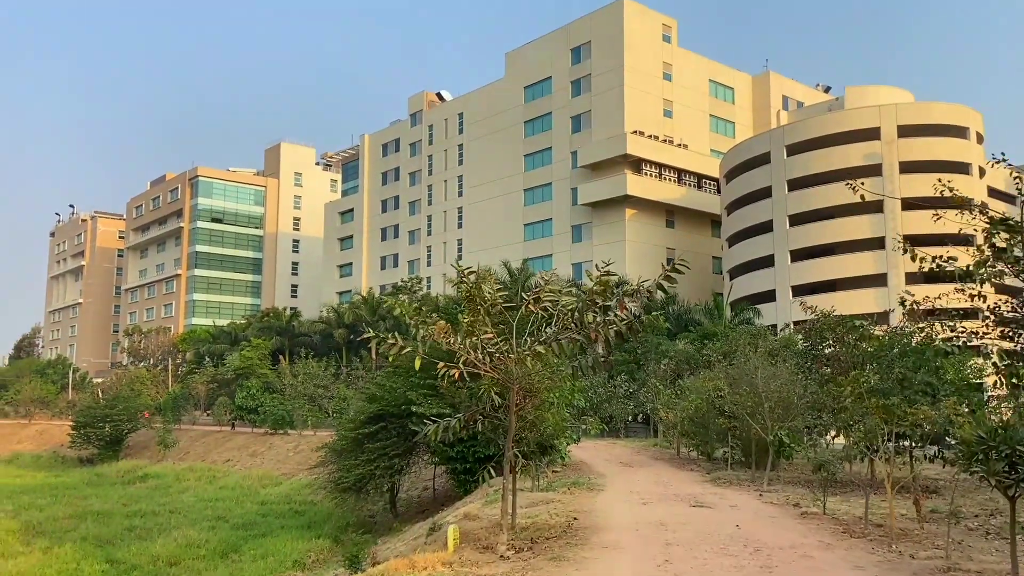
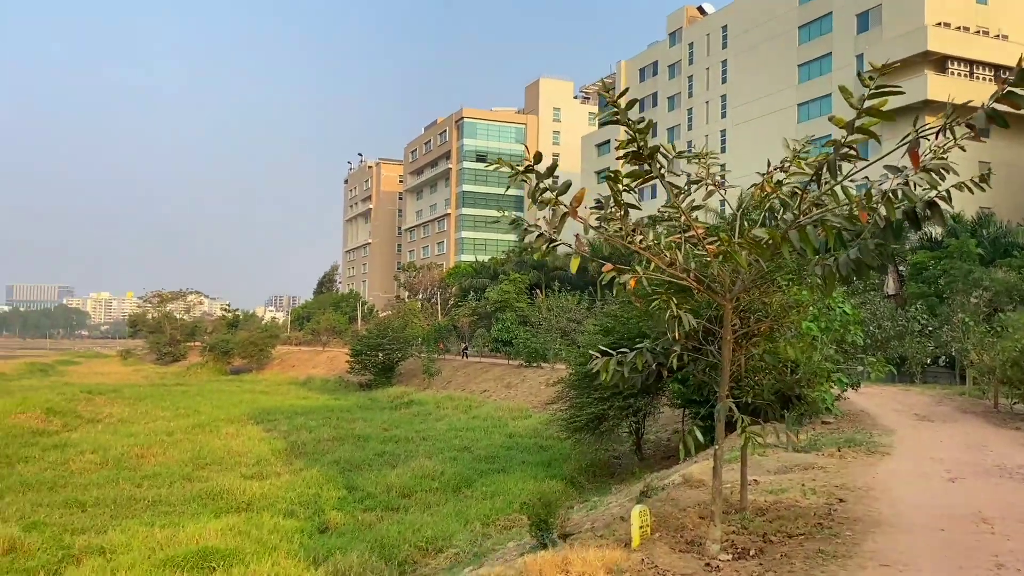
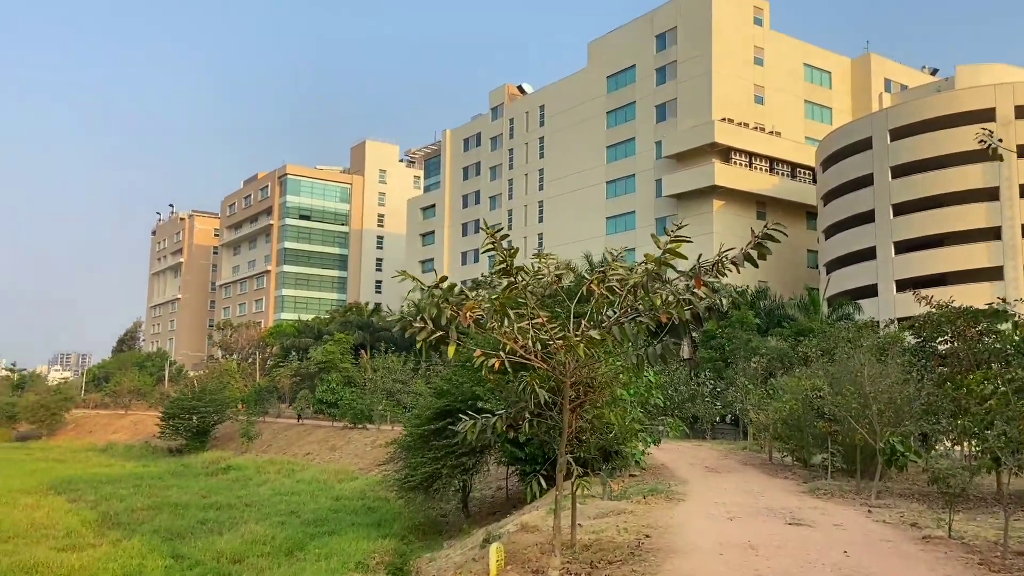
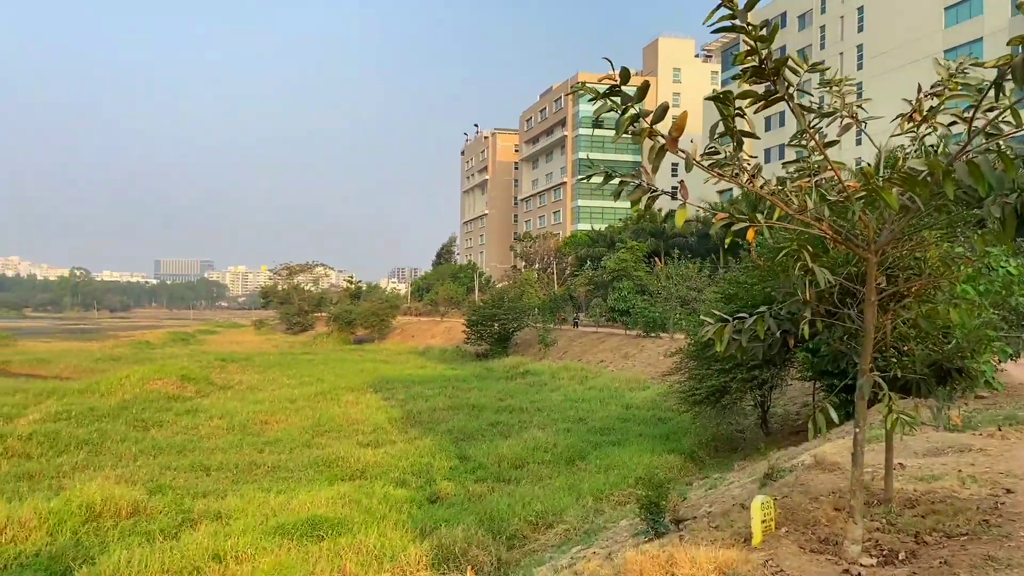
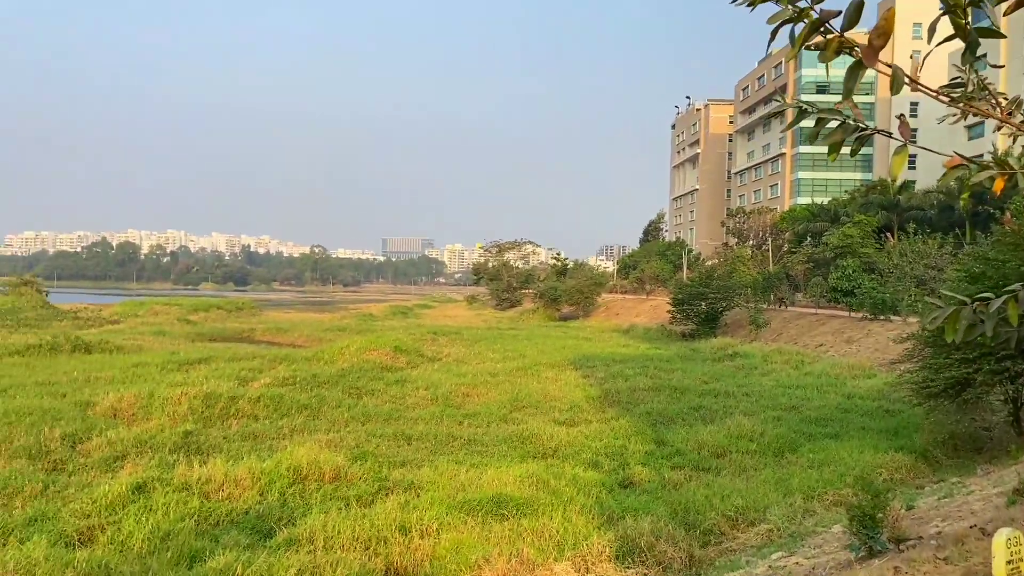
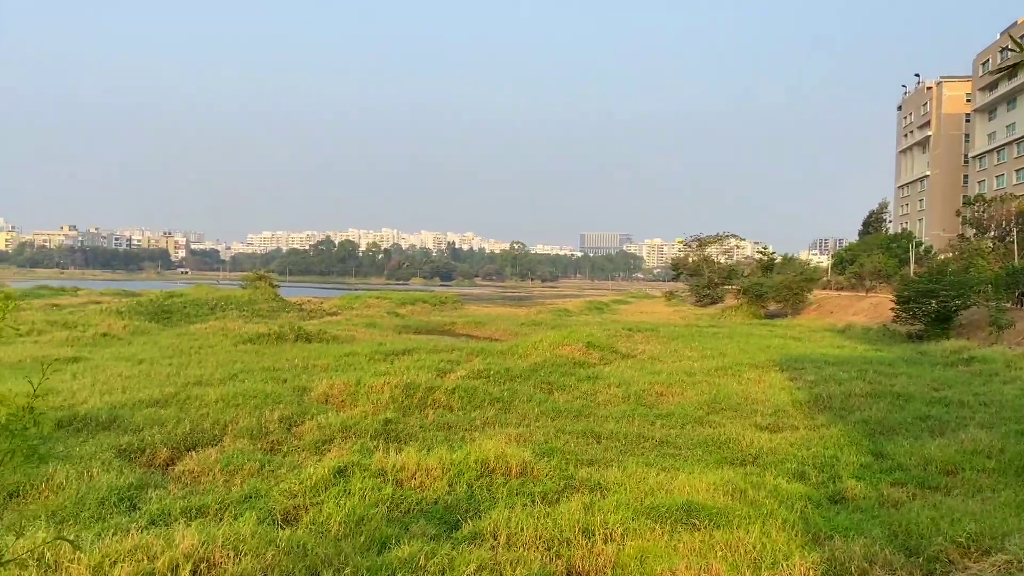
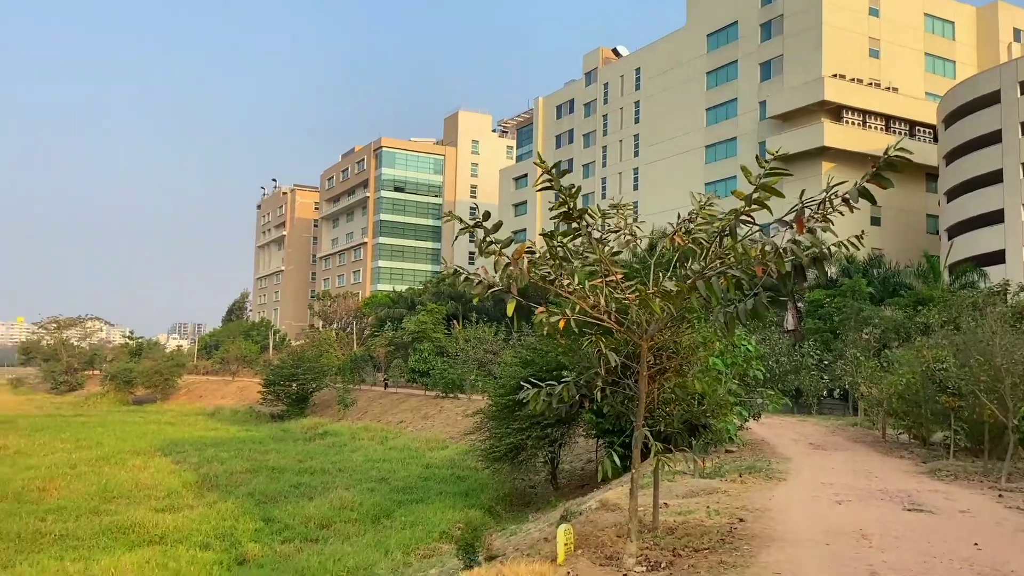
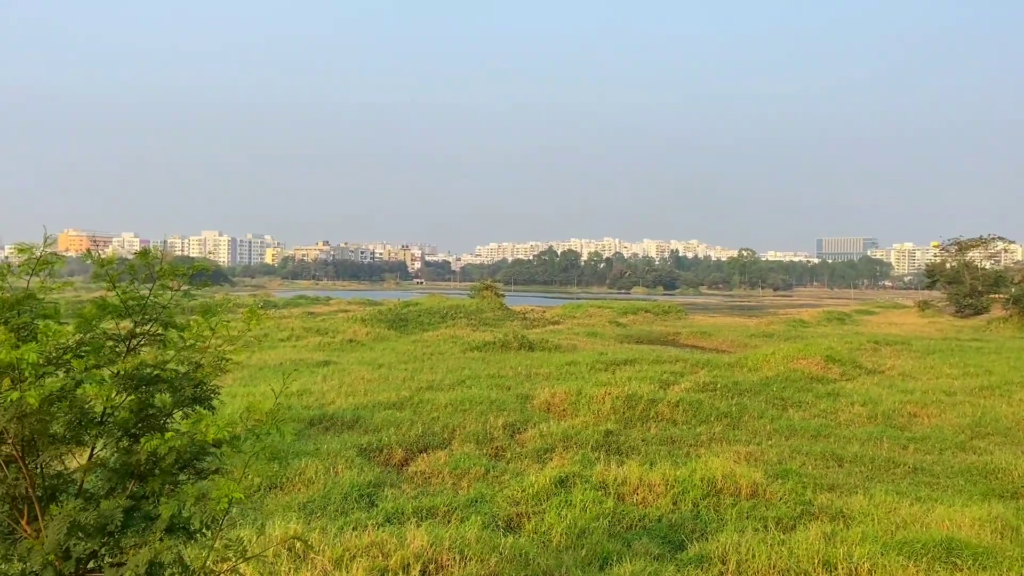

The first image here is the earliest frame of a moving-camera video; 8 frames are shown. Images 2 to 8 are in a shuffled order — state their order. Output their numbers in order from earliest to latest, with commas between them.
3, 7, 2, 4, 5, 6, 8
